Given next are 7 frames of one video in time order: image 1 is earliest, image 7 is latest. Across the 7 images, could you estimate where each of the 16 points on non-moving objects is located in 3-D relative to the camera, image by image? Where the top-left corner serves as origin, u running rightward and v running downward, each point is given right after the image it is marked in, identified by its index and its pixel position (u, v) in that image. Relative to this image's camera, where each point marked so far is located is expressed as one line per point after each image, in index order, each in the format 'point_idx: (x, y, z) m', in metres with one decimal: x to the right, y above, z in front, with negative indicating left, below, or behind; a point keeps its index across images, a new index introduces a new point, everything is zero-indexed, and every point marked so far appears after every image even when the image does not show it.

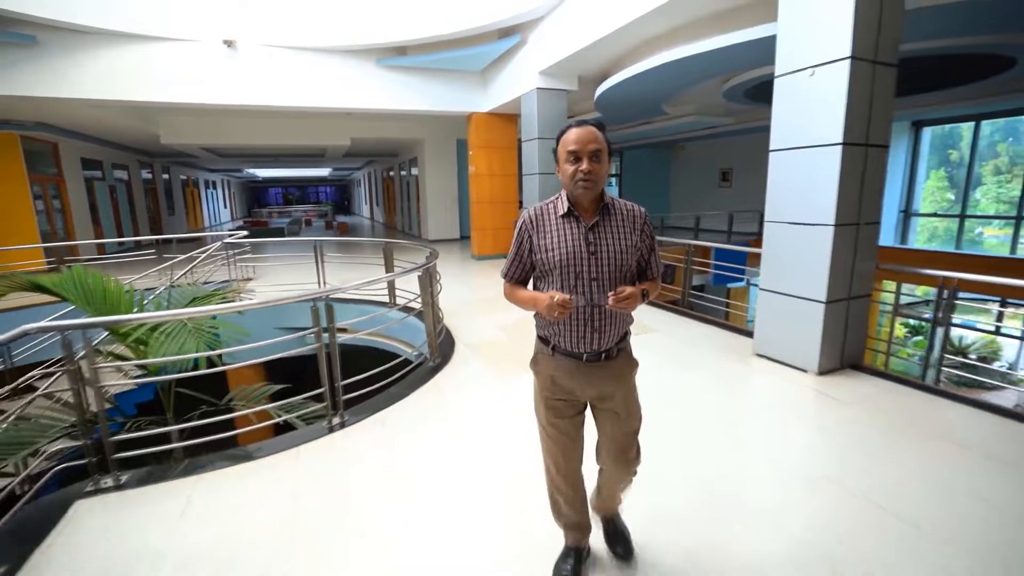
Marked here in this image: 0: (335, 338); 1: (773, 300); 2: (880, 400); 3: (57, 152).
0: (-0.9, -0.3, +2.7) m
1: (+1.8, -0.1, +3.5) m
2: (+2.2, -0.6, +3.0) m
3: (-8.4, +2.5, +9.3) m
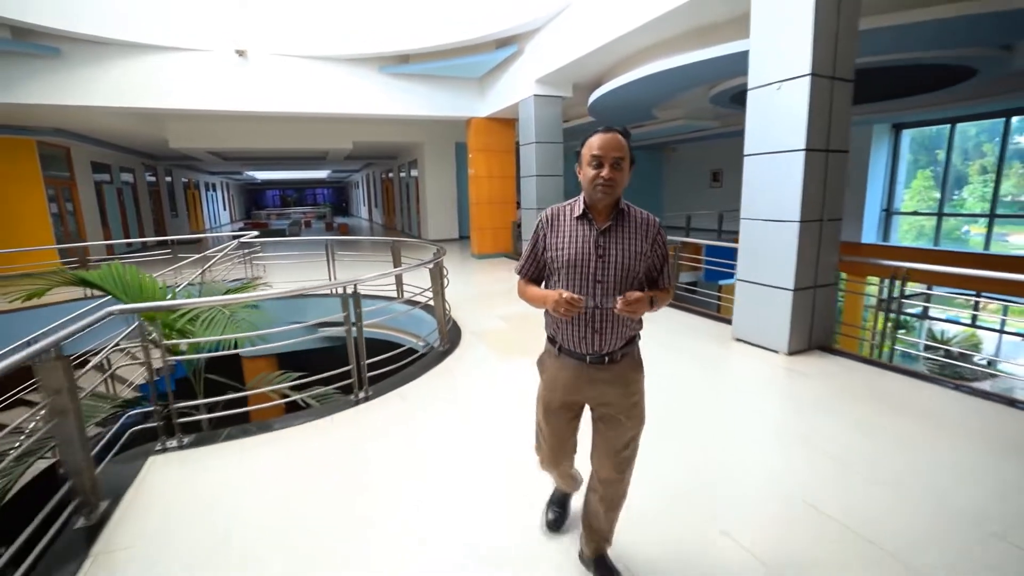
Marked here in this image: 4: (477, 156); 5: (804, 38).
0: (-0.9, -0.2, +3.1) m
1: (+1.8, 0.0, +3.9) m
2: (+2.2, -0.6, +3.4) m
3: (-8.5, +2.5, +9.7) m
4: (-0.6, +2.4, +9.1) m
5: (+1.9, +1.6, +3.3) m
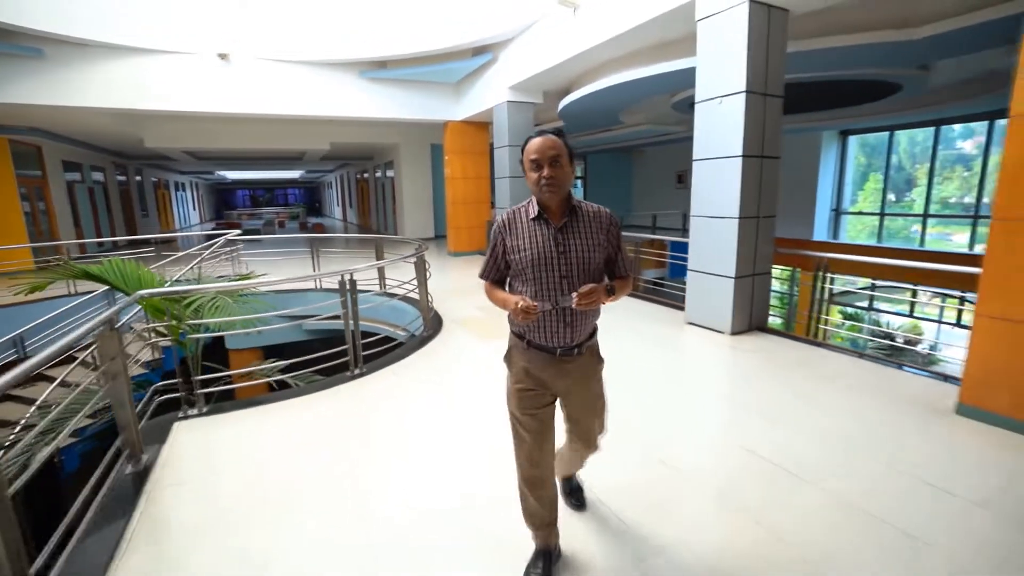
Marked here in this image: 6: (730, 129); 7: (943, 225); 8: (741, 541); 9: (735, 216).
0: (-1.0, -0.1, +3.4) m
1: (+1.6, +0.1, +4.4) m
2: (+2.1, -0.5, +3.9) m
3: (-9.0, +2.5, +9.6) m
4: (-1.1, +2.5, +9.4) m
5: (+1.7, +1.7, +3.8) m
6: (+1.7, +1.2, +3.9) m
7: (+8.4, +1.2, +9.9) m
8: (+0.9, -0.9, +1.9) m
9: (+1.7, +0.6, +4.0) m
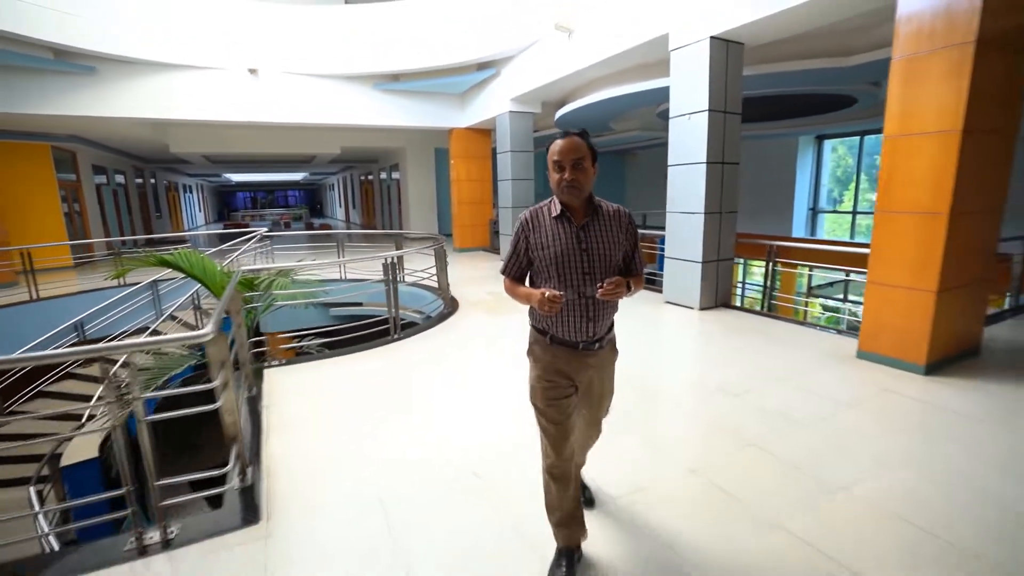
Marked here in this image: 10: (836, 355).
0: (-1.0, 0.0, +4.2) m
1: (+1.7, +0.3, +5.2) m
2: (+2.1, -0.3, +4.8) m
3: (-9.0, +2.6, +10.4) m
4: (-1.1, +2.6, +10.3) m
5: (+1.7, +1.9, +4.6) m
6: (+1.7, +1.4, +4.8) m
7: (+8.4, +1.4, +10.8) m
8: (+0.9, -0.8, +2.7) m
9: (+1.8, +0.7, +4.8) m
10: (+2.3, -0.5, +3.6) m
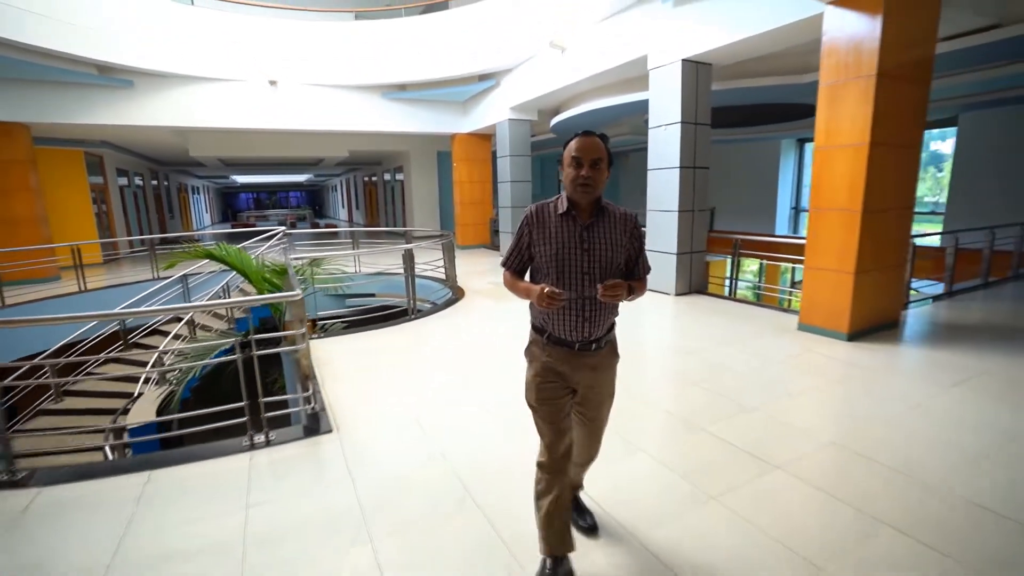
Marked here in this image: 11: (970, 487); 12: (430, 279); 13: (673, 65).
0: (-1.0, +0.1, +5.0) m
1: (+1.7, +0.4, +6.0) m
2: (+2.1, -0.2, +5.5) m
3: (-9.0, +2.7, +11.1) m
4: (-1.1, +2.7, +11.0) m
5: (+1.7, +2.0, +5.4) m
6: (+1.7, +1.5, +5.5) m
7: (+8.3, +1.6, +11.5) m
8: (+0.9, -0.6, +3.5) m
9: (+1.8, +0.9, +5.6) m
10: (+2.3, -0.3, +4.3) m
11: (+1.9, -0.8, +2.1) m
12: (-1.1, +0.1, +7.1) m
13: (+1.7, +2.4, +5.4) m
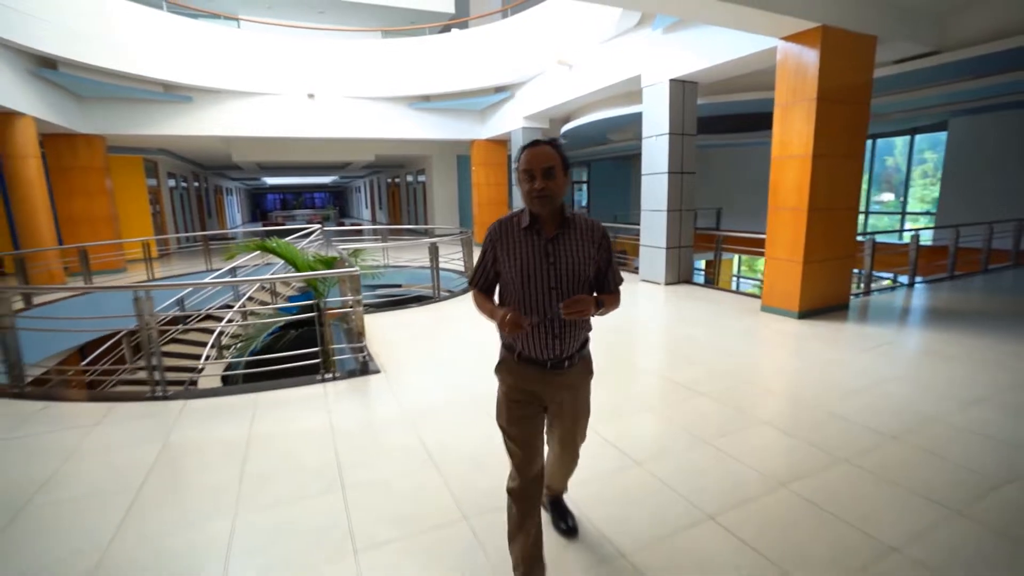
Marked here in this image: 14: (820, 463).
0: (-0.9, +0.3, +5.9) m
1: (+1.8, +0.5, +6.8) m
2: (+2.2, 0.0, +6.3) m
3: (-8.7, +2.9, +12.3) m
4: (-0.8, +2.8, +11.9) m
5: (+1.9, +2.1, +6.2) m
6: (+1.9, +1.7, +6.3) m
7: (+8.7, +1.6, +12.0) m
8: (+1.0, -0.5, +4.3) m
9: (+1.9, +1.0, +6.3) m
10: (+2.4, -0.2, +5.1) m
11: (+1.9, -0.7, +2.9) m
12: (-1.0, +0.3, +8.0) m
13: (+1.8, +2.5, +6.2) m
14: (+1.4, -0.8, +2.3) m
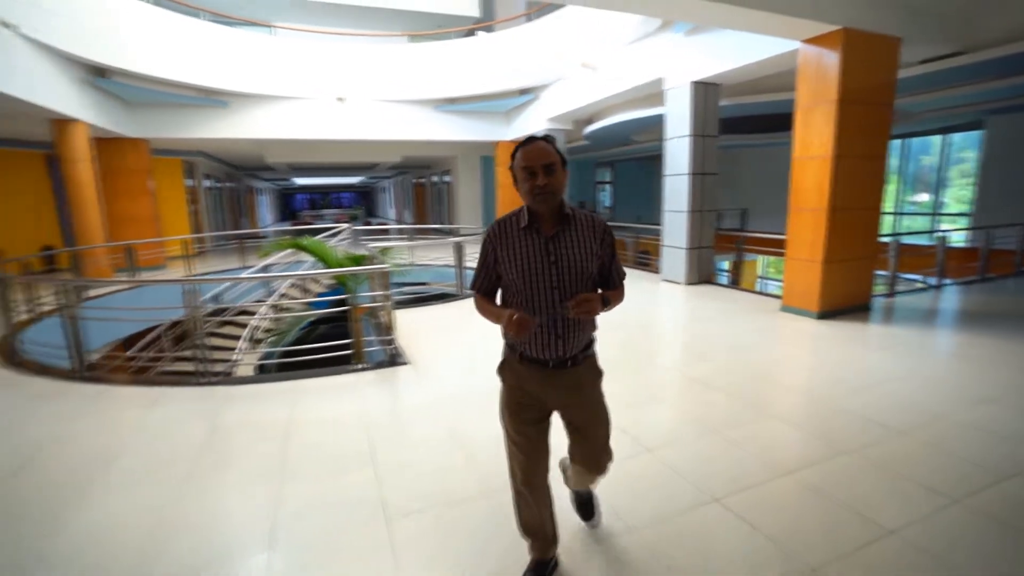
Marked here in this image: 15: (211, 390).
0: (-0.6, +0.3, +6.0) m
1: (+2.1, +0.5, +6.8) m
2: (+2.5, 0.0, +6.3) m
3: (-8.1, +3.0, +12.8) m
4: (-0.2, +2.9, +12.0) m
5: (+2.2, +2.1, +6.2) m
6: (+2.2, +1.7, +6.4) m
7: (+9.2, +1.6, +11.8) m
8: (+1.2, -0.5, +4.4) m
9: (+2.2, +1.0, +6.4) m
10: (+2.6, -0.2, +5.2) m
11: (+2.0, -0.7, +3.0) m
12: (-0.6, +0.3, +8.1) m
13: (+2.1, +2.5, +6.2) m
14: (+1.5, -0.8, +2.4) m
15: (-2.0, -0.7, +3.3) m
